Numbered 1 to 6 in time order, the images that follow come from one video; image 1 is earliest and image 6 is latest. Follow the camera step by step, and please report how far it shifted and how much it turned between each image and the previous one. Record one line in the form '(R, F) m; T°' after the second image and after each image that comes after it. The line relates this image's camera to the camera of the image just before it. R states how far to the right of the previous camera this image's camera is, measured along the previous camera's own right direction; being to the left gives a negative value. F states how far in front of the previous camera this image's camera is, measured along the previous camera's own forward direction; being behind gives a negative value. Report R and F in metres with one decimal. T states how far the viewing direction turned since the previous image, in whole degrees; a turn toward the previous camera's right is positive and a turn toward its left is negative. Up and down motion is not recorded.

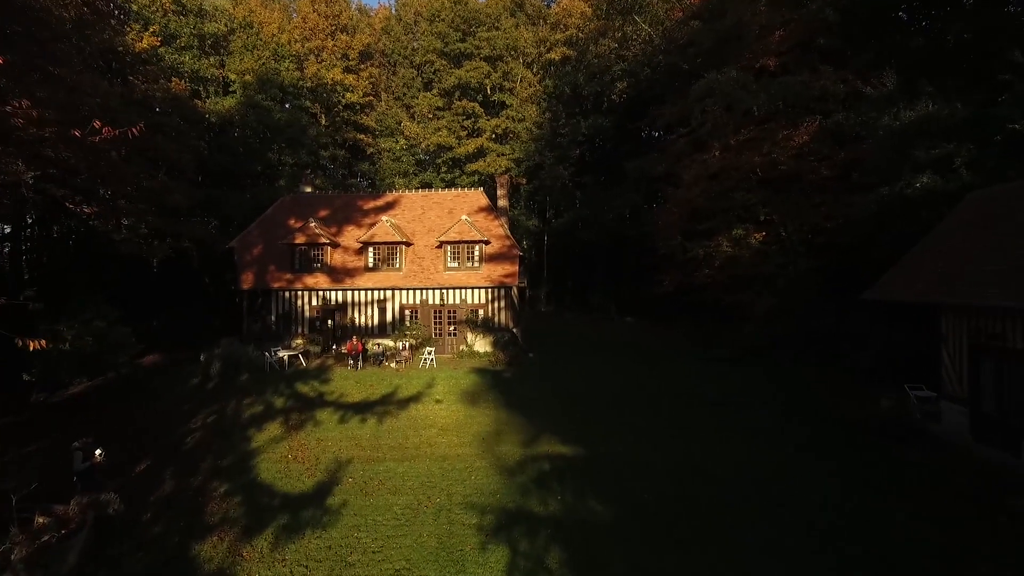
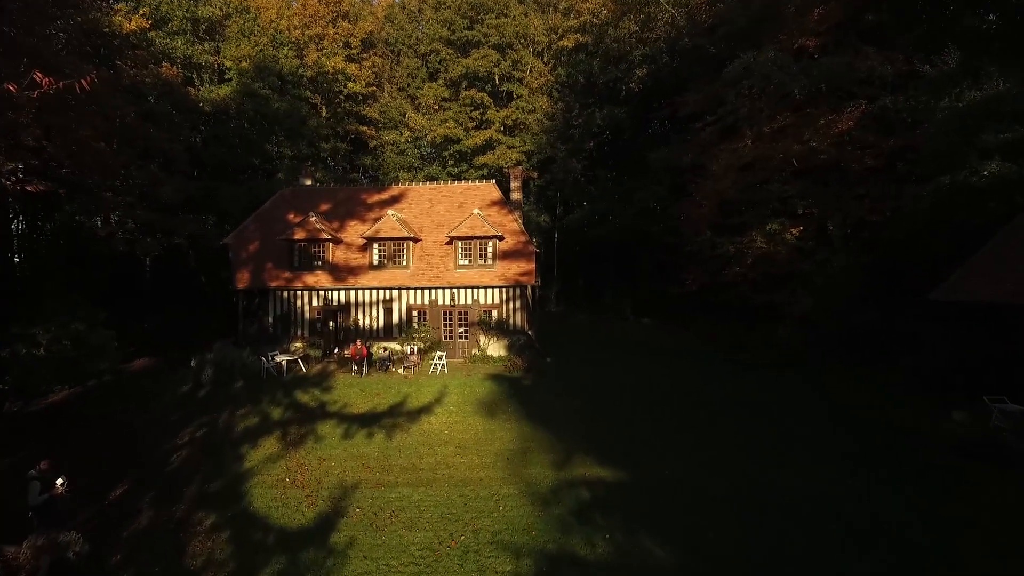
(-0.6, +1.7) m; 0°
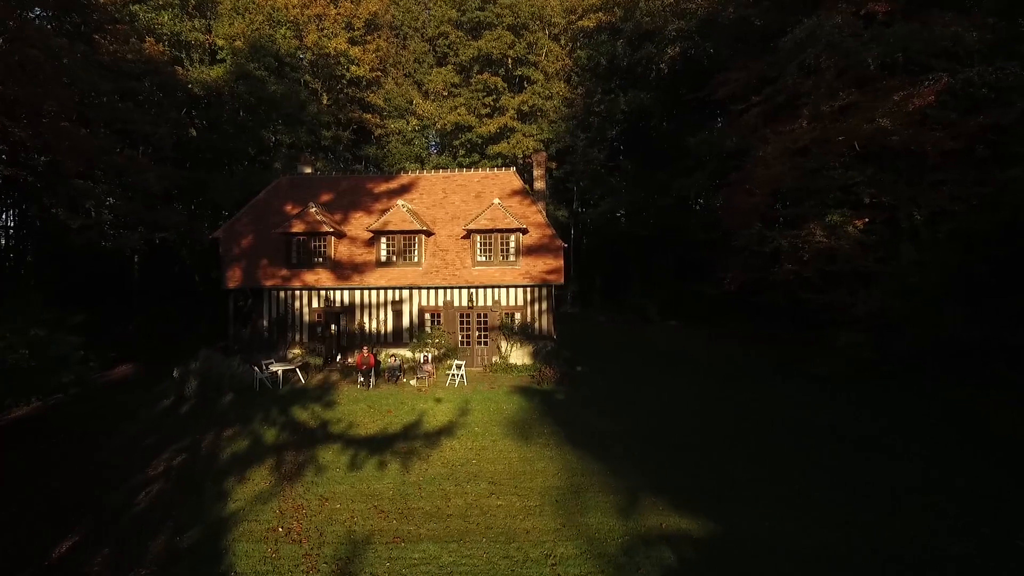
(-0.8, +2.5) m; 0°
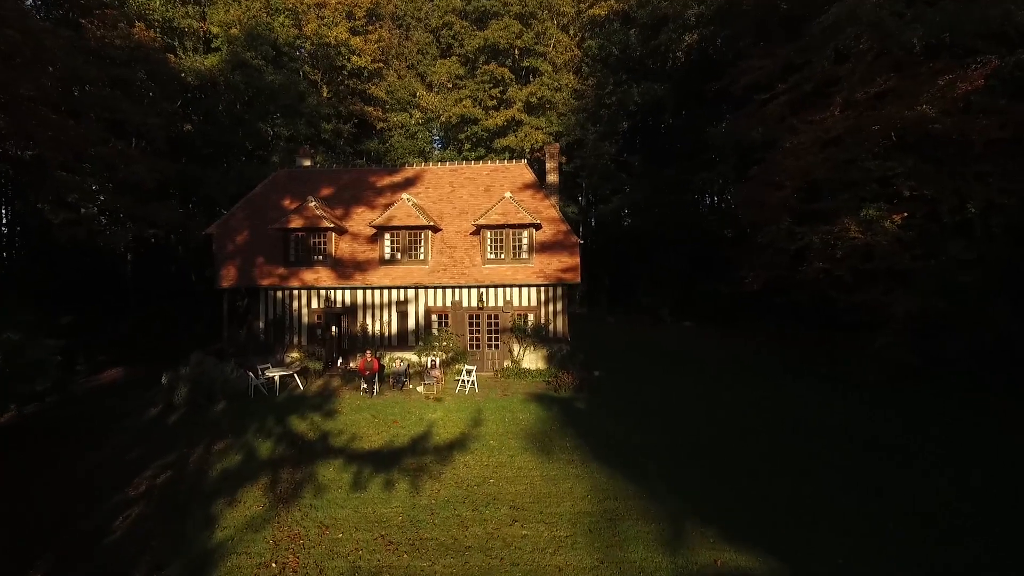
(-0.4, +1.2) m; 0°
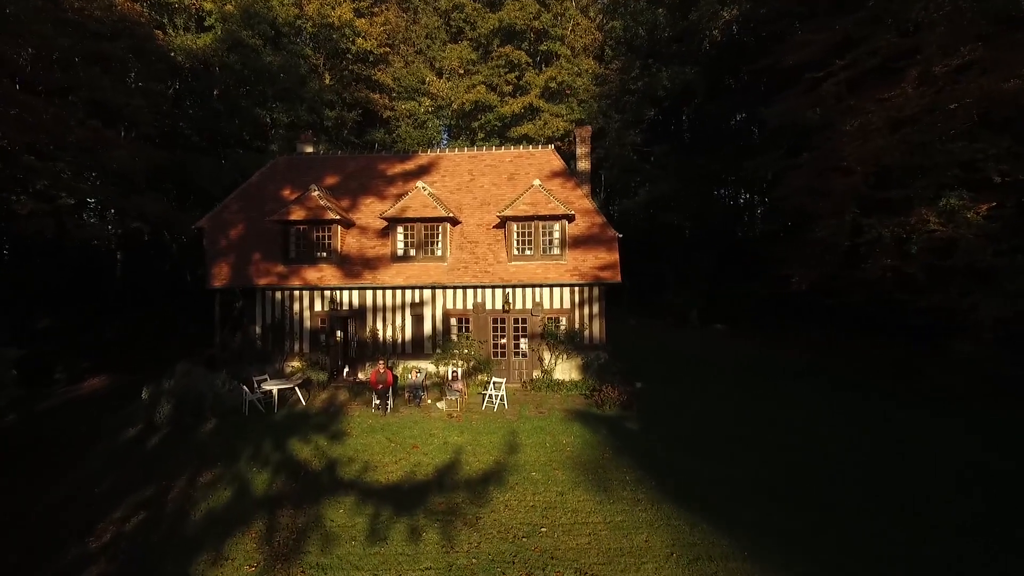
(-0.8, +2.2) m; 0°
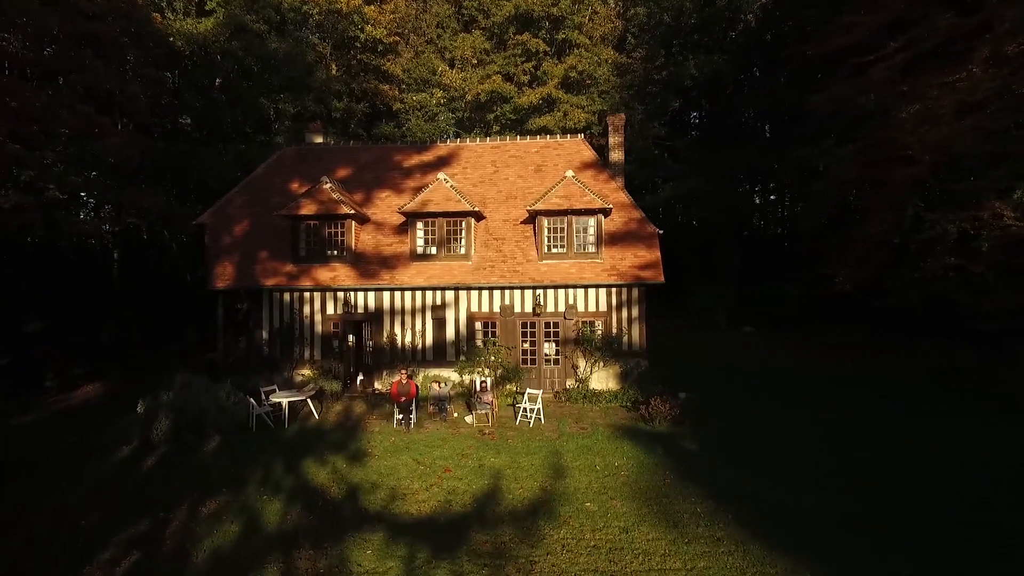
(-0.8, +1.4) m; 0°
